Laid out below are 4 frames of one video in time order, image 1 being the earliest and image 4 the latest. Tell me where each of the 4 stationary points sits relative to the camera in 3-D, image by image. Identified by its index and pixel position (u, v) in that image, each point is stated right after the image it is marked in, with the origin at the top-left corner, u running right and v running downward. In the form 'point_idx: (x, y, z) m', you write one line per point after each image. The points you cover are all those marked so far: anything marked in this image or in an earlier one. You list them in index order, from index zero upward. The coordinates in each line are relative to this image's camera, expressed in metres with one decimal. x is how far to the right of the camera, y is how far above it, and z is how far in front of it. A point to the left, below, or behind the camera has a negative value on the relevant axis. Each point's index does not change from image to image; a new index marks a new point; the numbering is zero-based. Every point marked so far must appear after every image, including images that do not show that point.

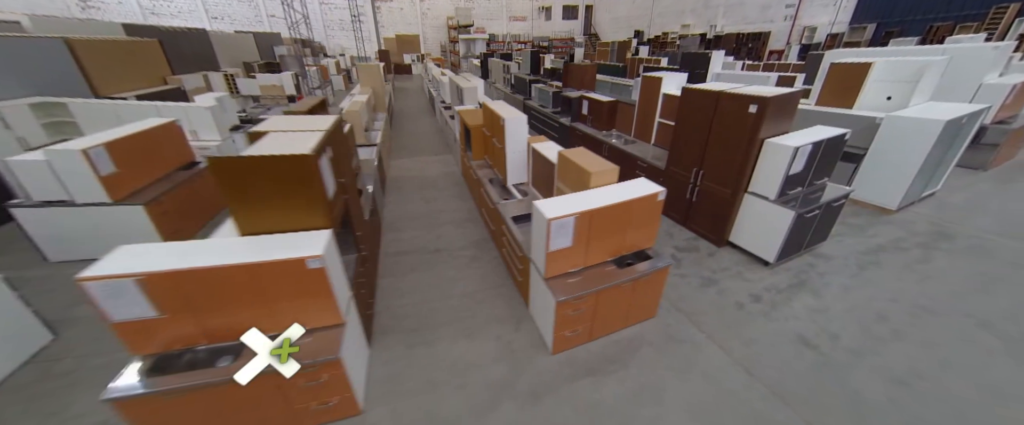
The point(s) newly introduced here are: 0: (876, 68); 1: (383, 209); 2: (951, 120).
0: (+4.0, +1.6, +3.6) m
1: (-1.7, +0.1, +4.2) m
2: (+4.1, +0.8, +3.0) m
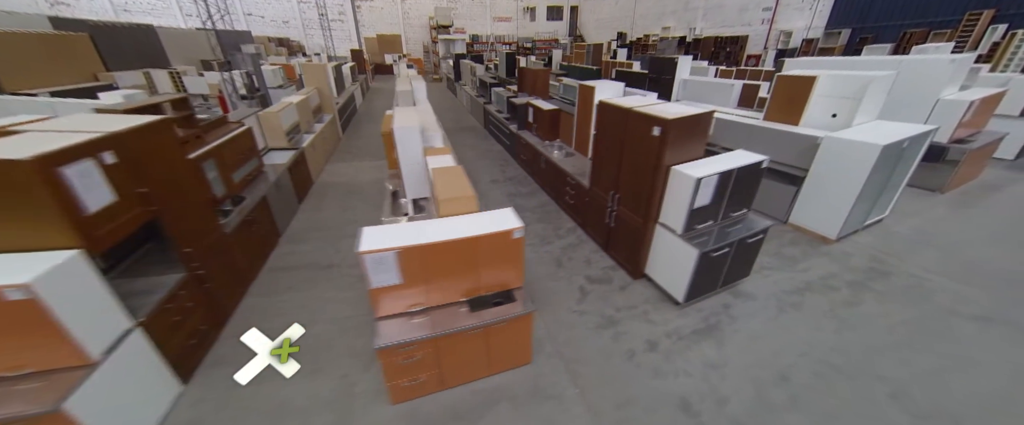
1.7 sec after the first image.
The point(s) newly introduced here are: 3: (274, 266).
0: (+3.1, +1.3, +3.3) m
1: (-2.6, -0.1, +3.9) m
2: (+3.1, +0.5, +2.7) m
3: (-2.3, -0.5, +3.2) m
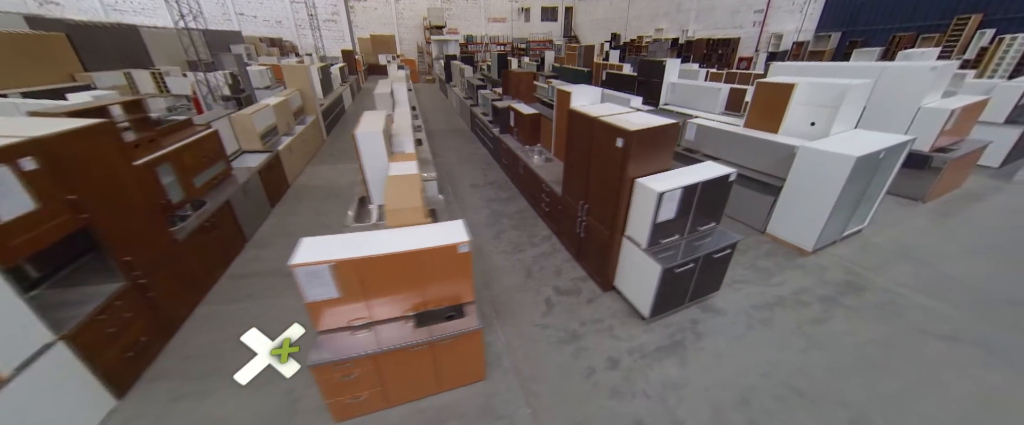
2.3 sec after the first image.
0: (+2.8, +1.2, +3.2) m
1: (-2.9, -0.2, +3.8) m
2: (+2.8, +0.4, +2.6) m
3: (-2.6, -0.6, +3.1) m
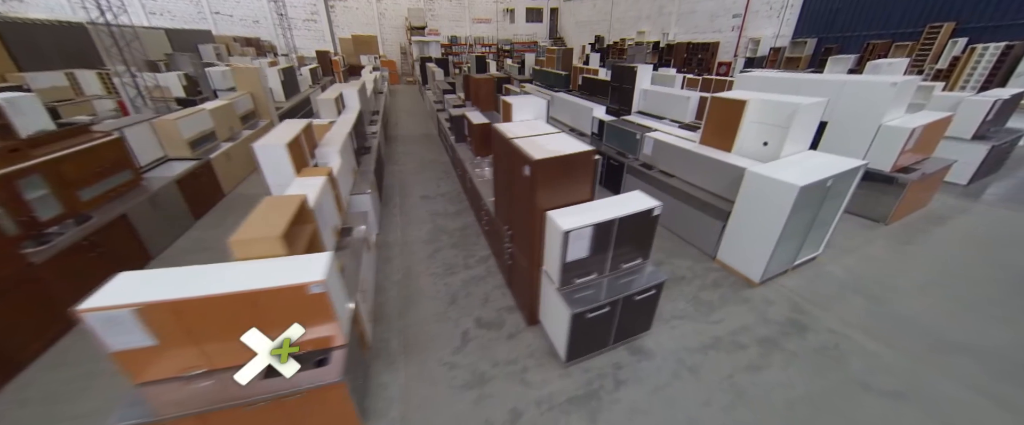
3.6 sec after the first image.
0: (+2.1, +1.0, +2.9) m
1: (-3.6, -0.3, +3.5) m
2: (+2.1, +0.2, +2.3) m
3: (-3.3, -0.8, +2.8) m
